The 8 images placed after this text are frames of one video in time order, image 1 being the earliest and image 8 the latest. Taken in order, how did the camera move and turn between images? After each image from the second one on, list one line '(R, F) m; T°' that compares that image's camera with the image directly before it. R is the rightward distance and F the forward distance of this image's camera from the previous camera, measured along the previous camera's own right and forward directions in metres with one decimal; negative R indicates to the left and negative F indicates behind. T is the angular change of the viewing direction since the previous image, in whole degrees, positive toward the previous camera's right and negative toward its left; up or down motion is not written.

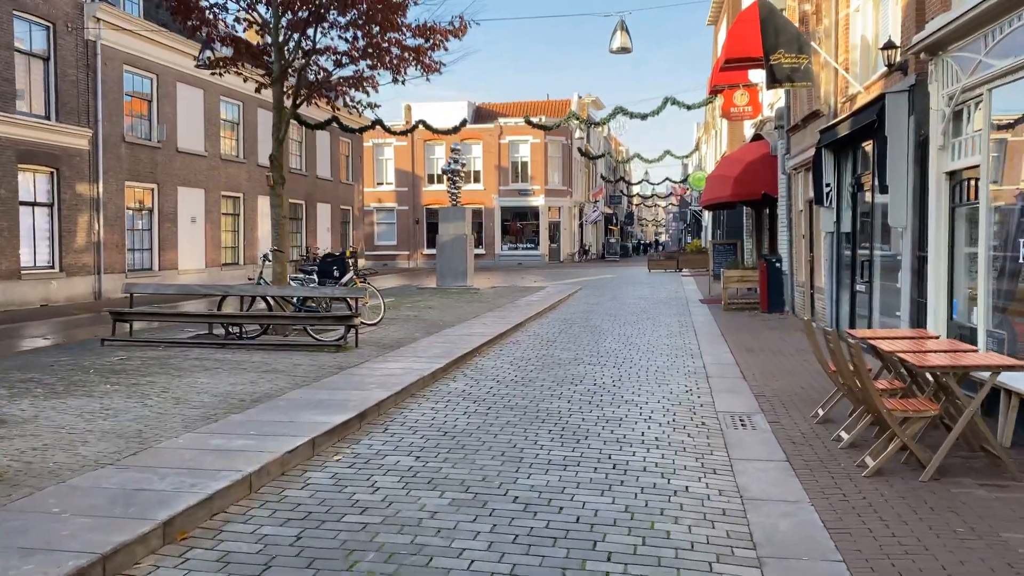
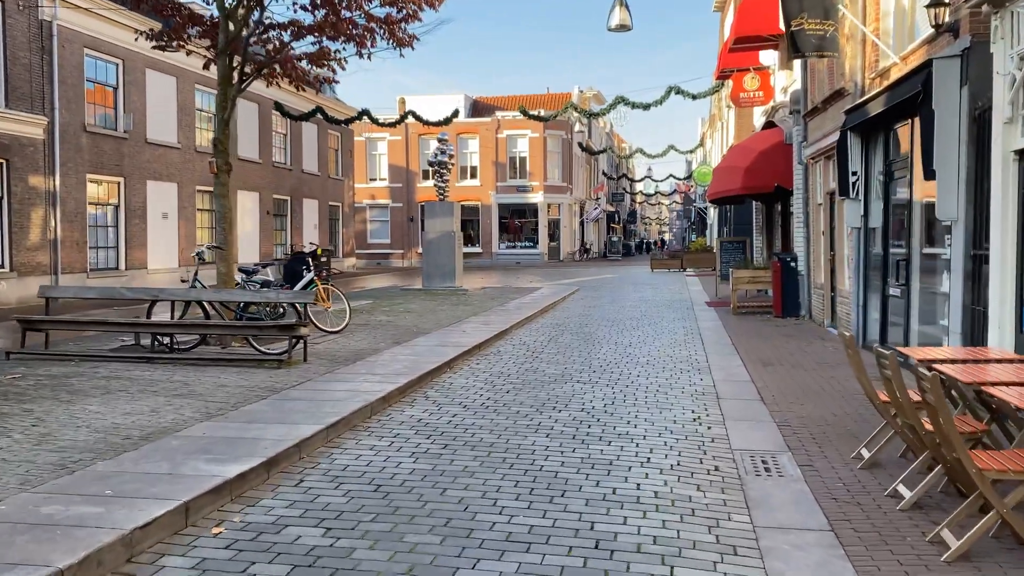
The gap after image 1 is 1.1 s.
(+0.3, +1.6) m; 0°
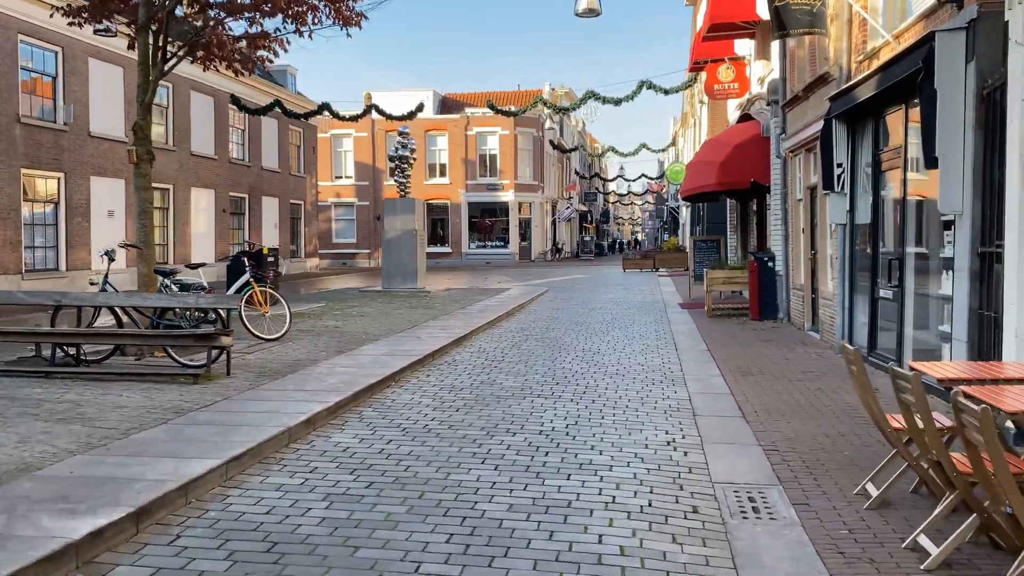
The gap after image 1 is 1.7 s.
(+0.2, +1.0) m; +2°
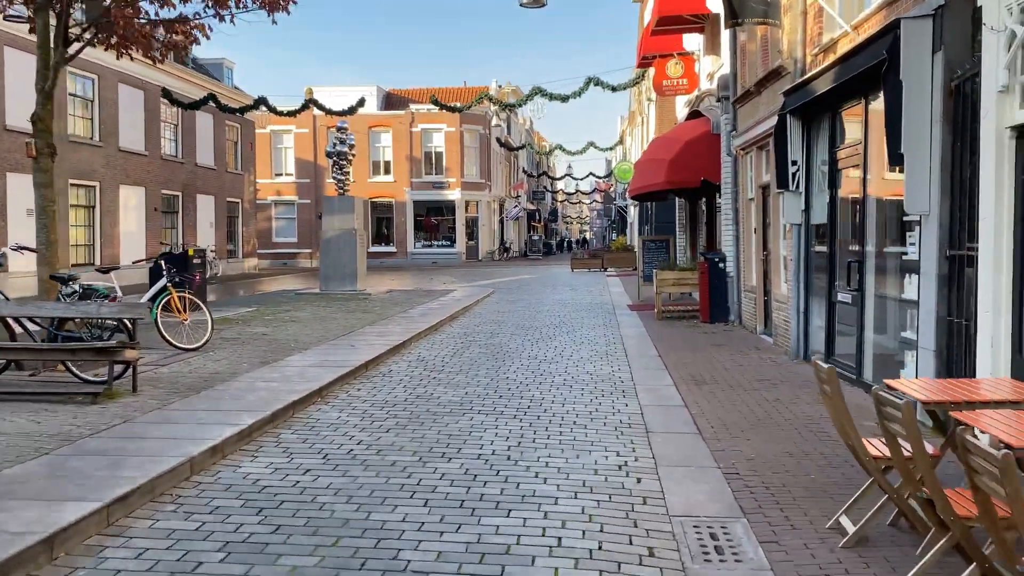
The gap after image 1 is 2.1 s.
(+0.1, +0.7) m; +3°
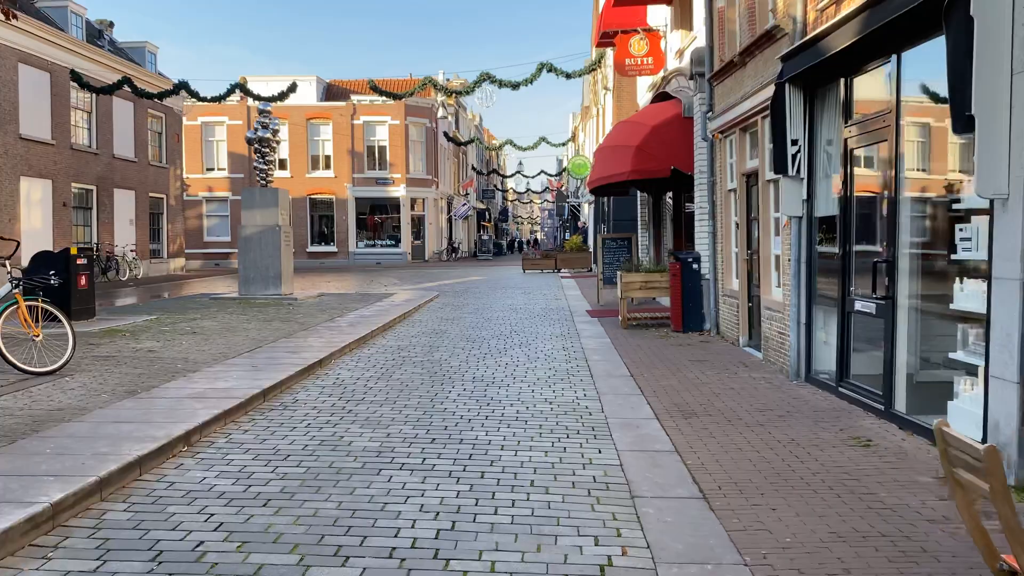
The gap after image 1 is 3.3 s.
(+0.1, +1.9) m; +3°
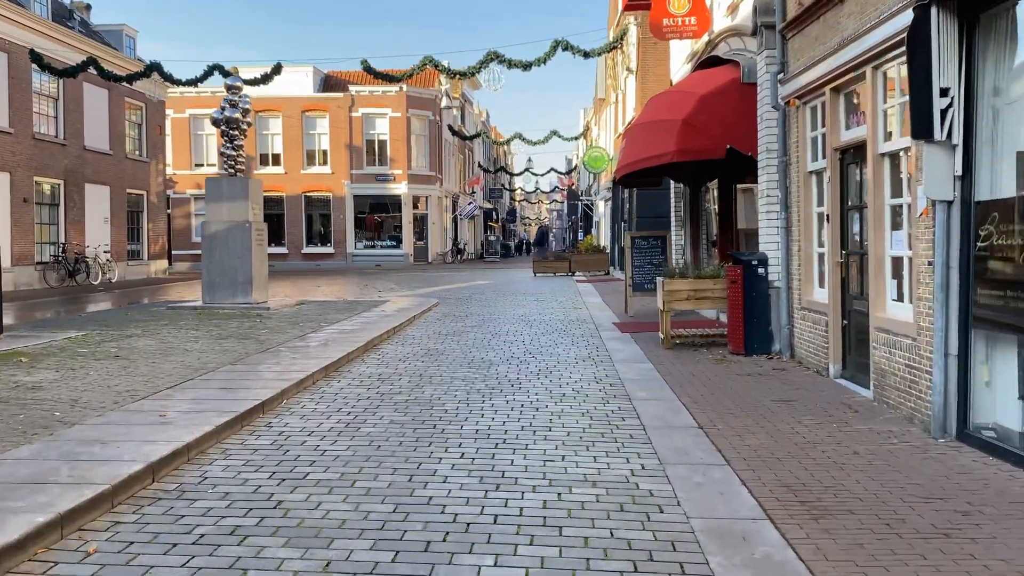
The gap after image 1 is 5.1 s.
(-0.1, +2.6) m; 0°
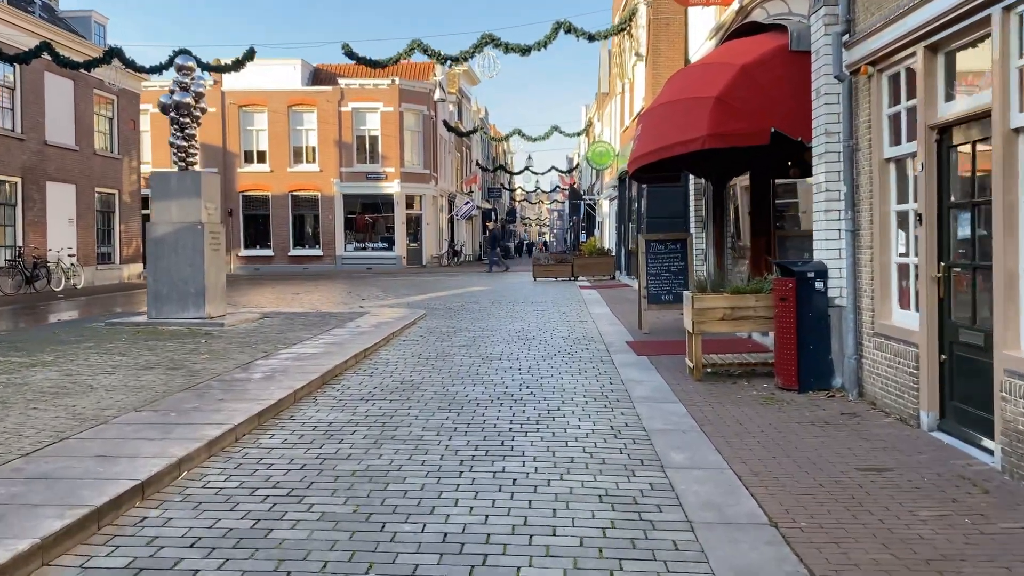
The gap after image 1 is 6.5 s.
(+0.1, +2.0) m; 0°
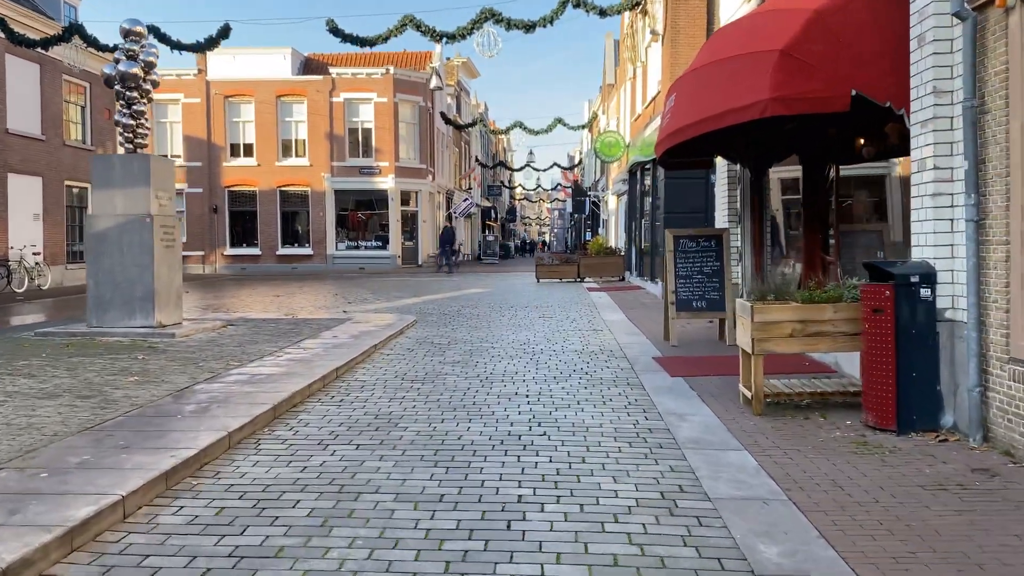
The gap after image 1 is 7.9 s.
(-0.1, +1.9) m; 0°
